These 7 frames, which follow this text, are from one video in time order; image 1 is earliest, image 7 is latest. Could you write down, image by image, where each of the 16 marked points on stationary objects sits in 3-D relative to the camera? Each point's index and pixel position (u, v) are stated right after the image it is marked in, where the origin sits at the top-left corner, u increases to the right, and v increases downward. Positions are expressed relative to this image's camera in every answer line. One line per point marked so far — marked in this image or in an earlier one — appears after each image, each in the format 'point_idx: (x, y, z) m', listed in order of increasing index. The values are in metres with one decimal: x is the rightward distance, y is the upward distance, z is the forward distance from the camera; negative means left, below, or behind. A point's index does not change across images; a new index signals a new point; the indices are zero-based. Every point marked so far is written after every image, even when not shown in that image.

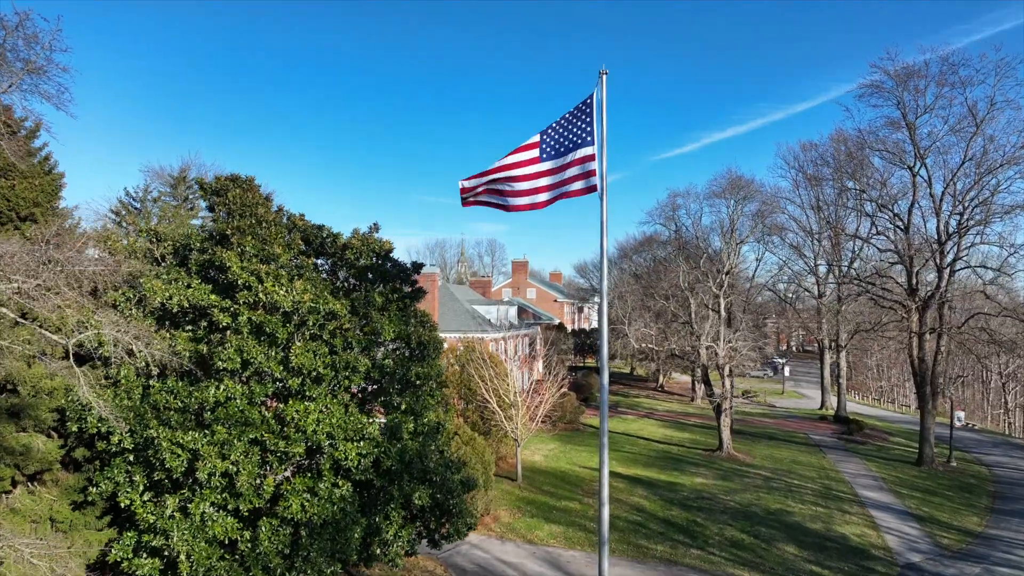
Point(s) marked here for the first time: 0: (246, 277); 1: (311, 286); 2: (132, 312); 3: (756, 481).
0: (-4.3, +0.2, +8.8) m
1: (-3.4, 0.0, +9.4) m
2: (-6.5, -0.4, +9.4) m
3: (+8.2, -6.5, +18.3) m
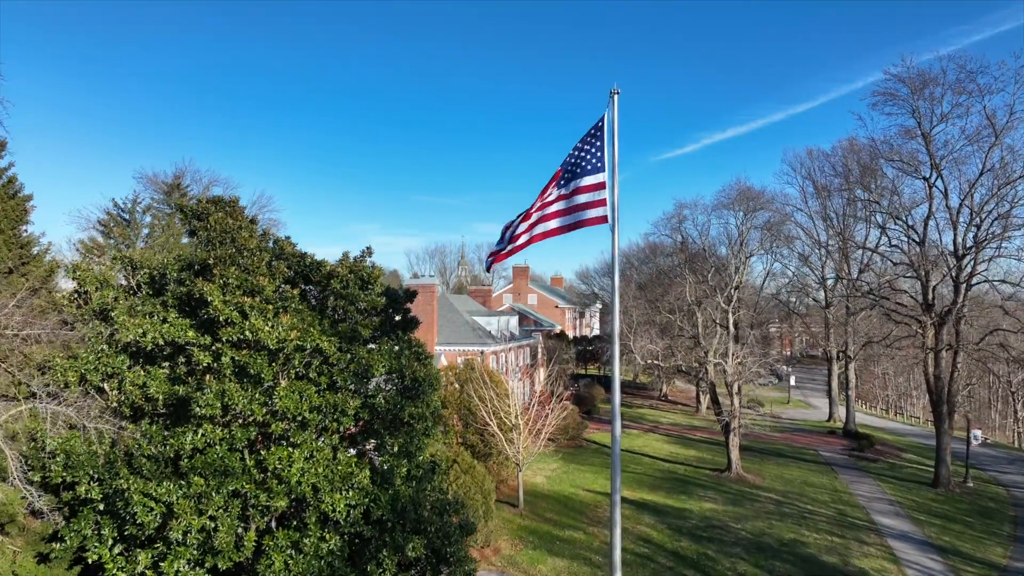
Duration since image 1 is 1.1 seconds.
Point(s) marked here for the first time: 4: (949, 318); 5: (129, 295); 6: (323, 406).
0: (-4.3, -0.4, +8.1) m
1: (-3.4, -0.5, +8.6) m
2: (-6.5, -1.0, +8.7) m
3: (+8.2, -7.1, +17.6) m
4: (+15.8, -1.1, +19.8) m
5: (-6.6, -0.1, +9.3) m
6: (-2.9, -1.8, +8.4) m
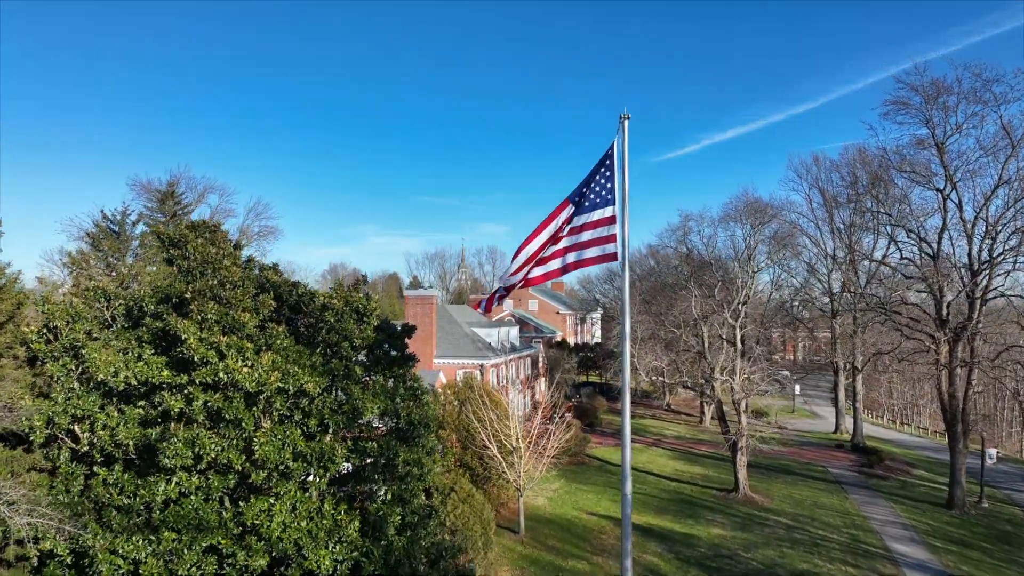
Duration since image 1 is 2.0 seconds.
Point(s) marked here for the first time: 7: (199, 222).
0: (-4.3, -0.9, +7.5) m
1: (-3.4, -1.1, +8.0) m
2: (-6.5, -1.5, +8.0) m
3: (+8.2, -7.6, +16.9) m
4: (+15.9, -1.6, +19.1) m
5: (-6.5, -0.7, +8.7) m
6: (-2.9, -2.4, +7.8) m
7: (-5.5, +1.1, +9.5) m
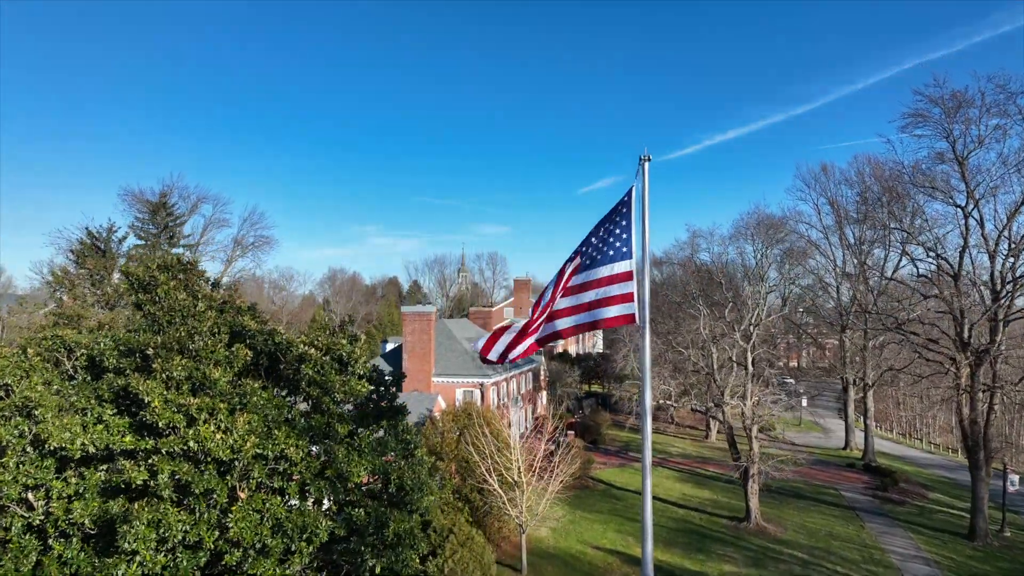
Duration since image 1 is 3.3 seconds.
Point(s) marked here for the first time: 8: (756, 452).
0: (-4.2, -1.6, +6.7) m
1: (-3.4, -1.8, +7.2) m
2: (-6.4, -2.2, +7.2) m
3: (+8.3, -8.3, +16.1) m
4: (+15.9, -2.4, +18.3) m
5: (-6.5, -1.4, +7.9) m
6: (-2.9, -3.1, +7.0) m
7: (-5.4, +0.4, +8.7) m
8: (+8.7, -5.8, +19.3) m
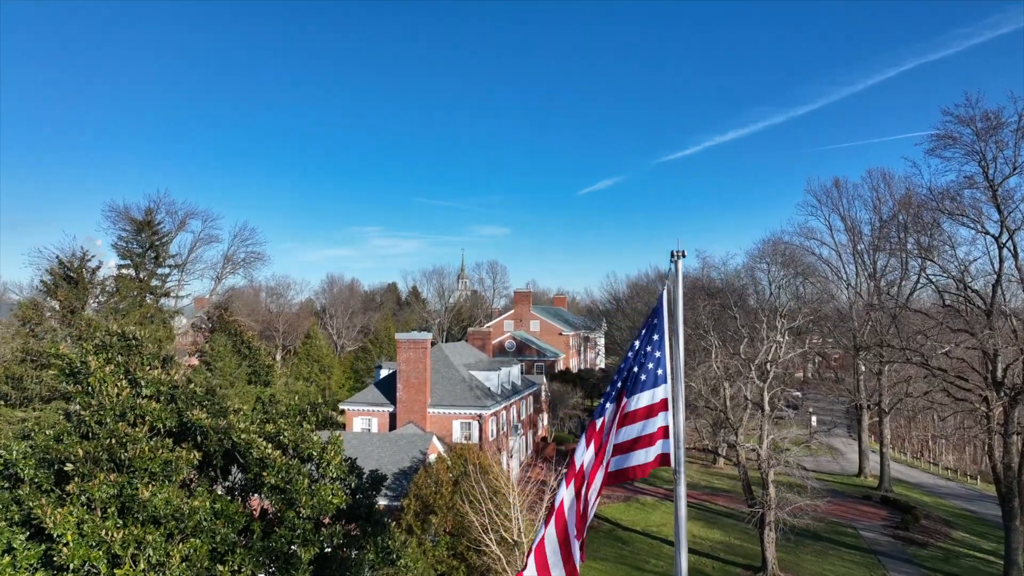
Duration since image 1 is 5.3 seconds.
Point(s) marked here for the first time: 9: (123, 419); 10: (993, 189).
0: (-4.3, -2.7, +5.4) m
1: (-3.4, -2.9, +5.9) m
2: (-6.5, -3.3, +6.0) m
3: (+8.3, -9.4, +14.8) m
4: (+15.9, -3.5, +17.0) m
5: (-6.5, -2.5, +6.6) m
6: (-2.9, -4.2, +5.7) m
7: (-5.5, -0.7, +7.4) m
8: (+8.6, -6.9, +18.1) m
9: (-4.6, -1.6, +6.6) m
10: (+15.3, +3.1, +17.3) m
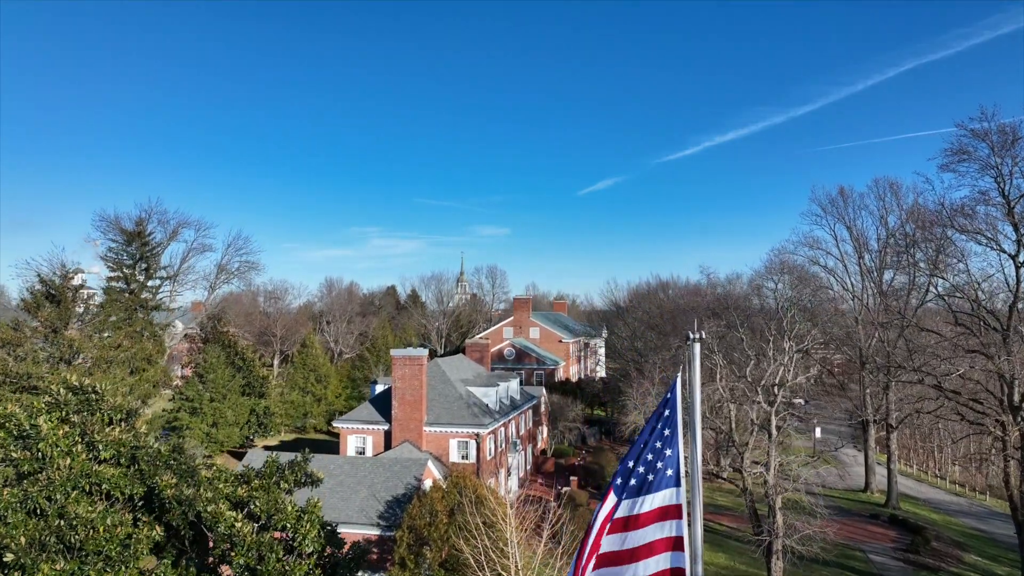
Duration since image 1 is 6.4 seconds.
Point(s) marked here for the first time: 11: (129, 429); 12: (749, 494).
0: (-4.3, -3.3, +4.8) m
1: (-3.5, -3.5, +5.3) m
2: (-6.5, -3.9, +5.3) m
3: (+8.2, -10.0, +14.2) m
4: (+15.8, -4.1, +16.4) m
5: (-6.6, -3.1, +6.0) m
6: (-3.0, -4.8, +5.1) m
7: (-5.5, -1.3, +6.8) m
8: (+8.6, -7.6, +17.4) m
9: (-4.7, -2.2, +5.9) m
10: (+15.2, +2.5, +16.6) m
11: (-5.0, -1.8, +7.2) m
12: (+7.8, -6.8, +17.9) m
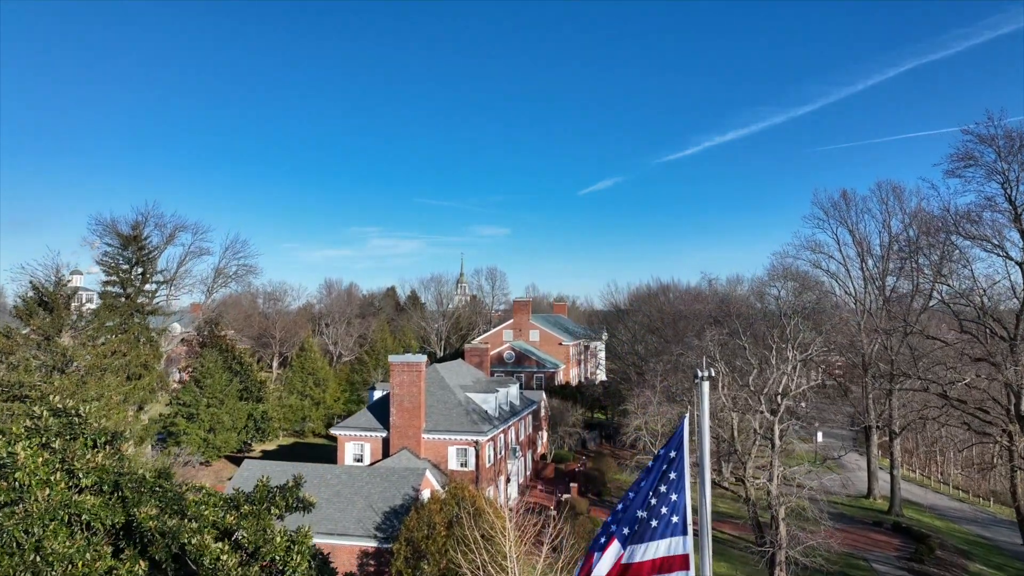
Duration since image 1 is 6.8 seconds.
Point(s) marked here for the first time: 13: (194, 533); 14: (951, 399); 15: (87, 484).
0: (-4.4, -3.6, +4.5) m
1: (-3.5, -3.7, +5.0) m
2: (-6.6, -4.2, +5.1) m
3: (+8.2, -10.3, +13.9) m
4: (+15.8, -4.3, +16.1) m
5: (-6.6, -3.3, +5.7) m
6: (-3.0, -5.0, +4.8) m
7: (-5.5, -1.6, +6.5) m
8: (+8.6, -7.8, +17.2) m
9: (-4.7, -2.4, +5.7) m
10: (+15.2, +2.3, +16.4) m
11: (-5.0, -2.0, +6.9) m
12: (+7.8, -7.0, +17.6) m
13: (-3.6, -2.7, +6.1) m
14: (+14.0, -3.5, +17.4) m
15: (-4.8, -2.2, +6.3) m
